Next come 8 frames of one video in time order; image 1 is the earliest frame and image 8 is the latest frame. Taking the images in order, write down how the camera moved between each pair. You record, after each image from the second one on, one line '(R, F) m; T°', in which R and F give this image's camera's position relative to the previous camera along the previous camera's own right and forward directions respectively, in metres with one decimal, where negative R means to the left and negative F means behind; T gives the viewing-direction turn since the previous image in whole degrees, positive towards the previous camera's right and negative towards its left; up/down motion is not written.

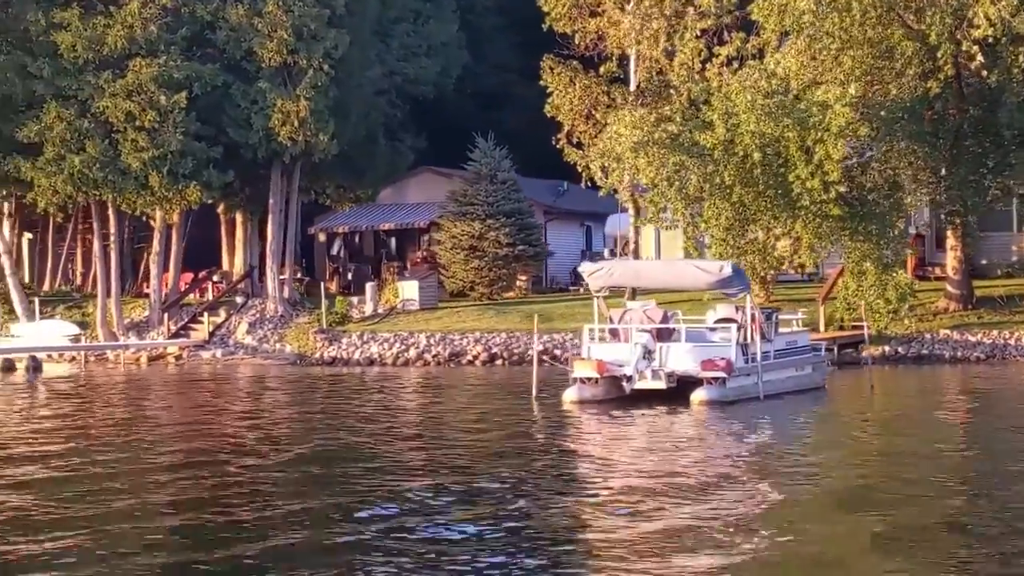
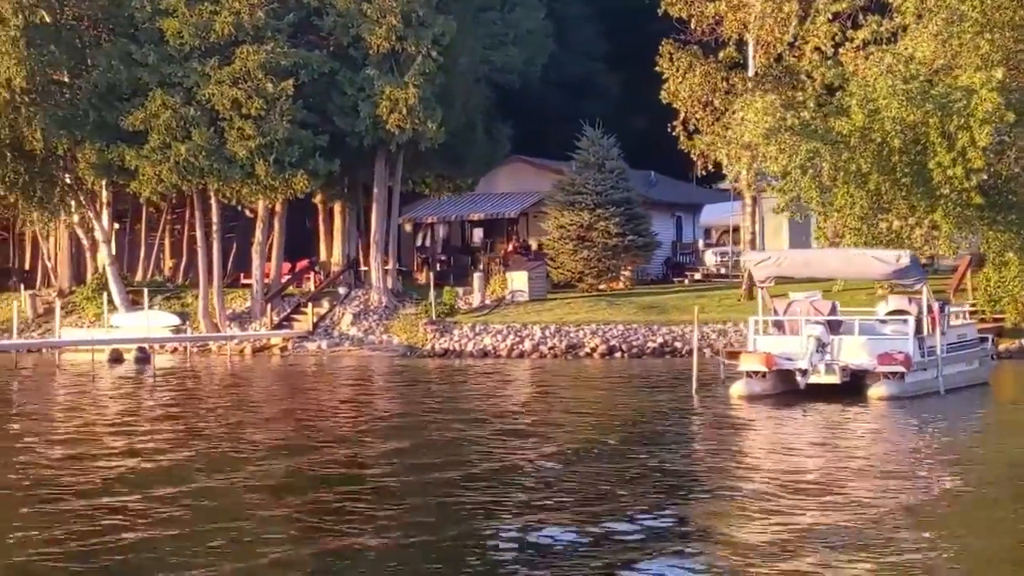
(-1.5, +0.7) m; -2°
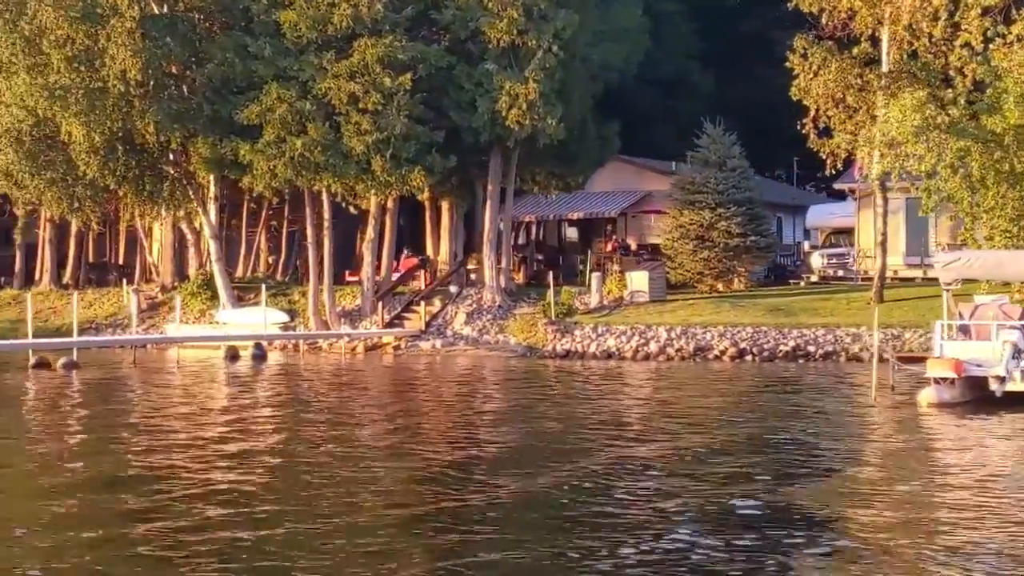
(-1.6, +0.8) m; -2°
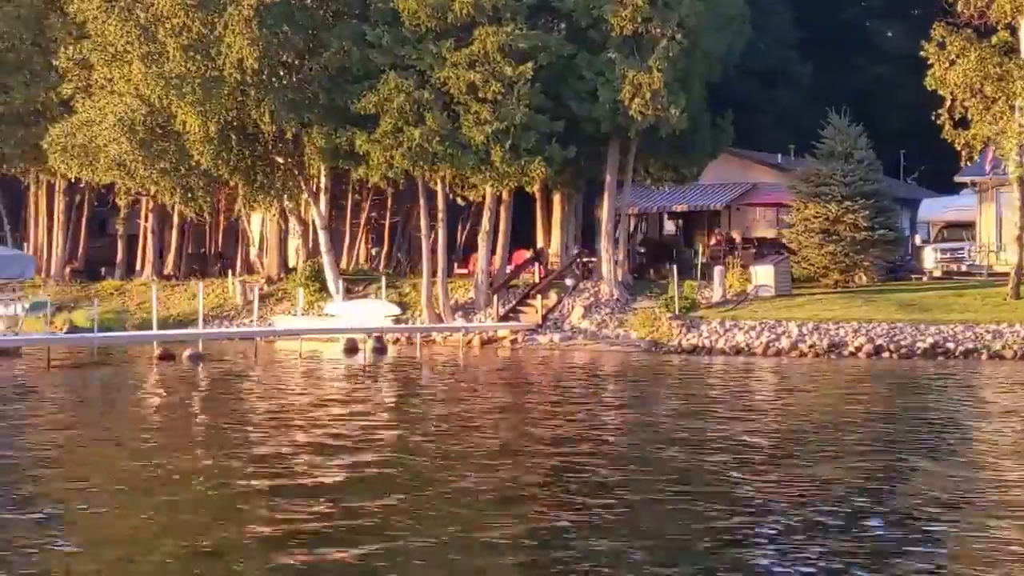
(-1.4, +0.7) m; -2°
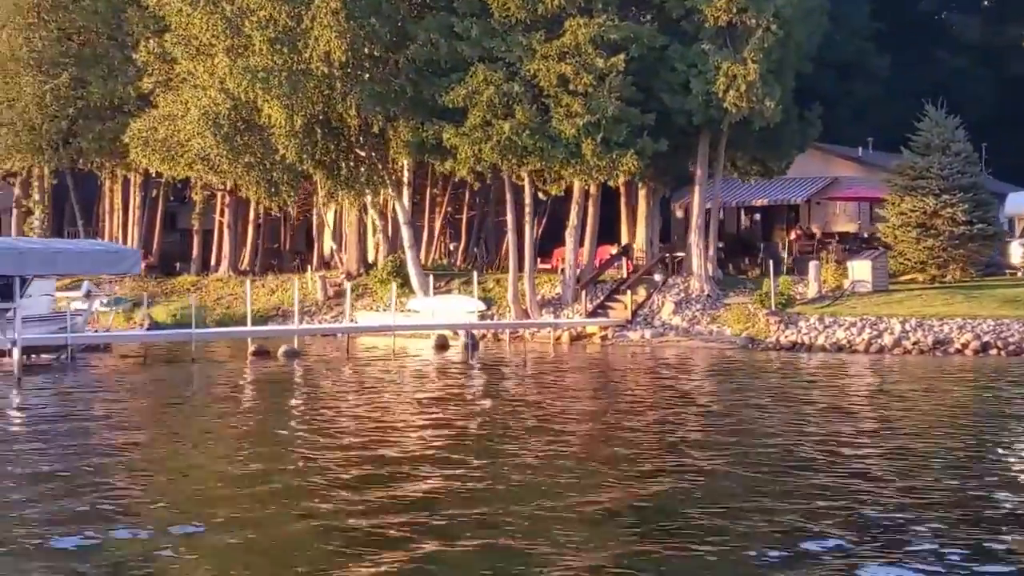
(-1.1, +0.5) m; -1°
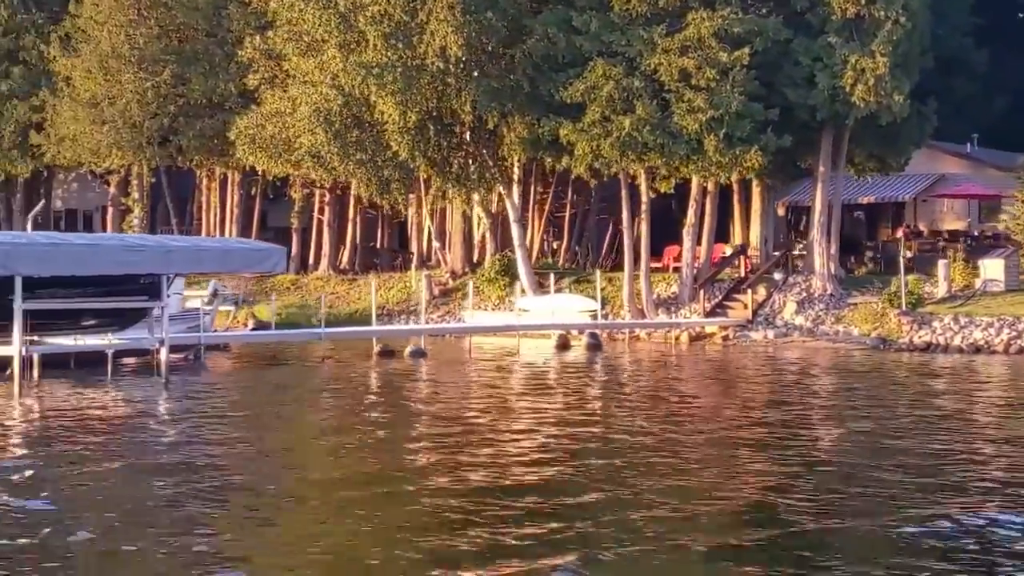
(-1.5, +0.7) m; -2°
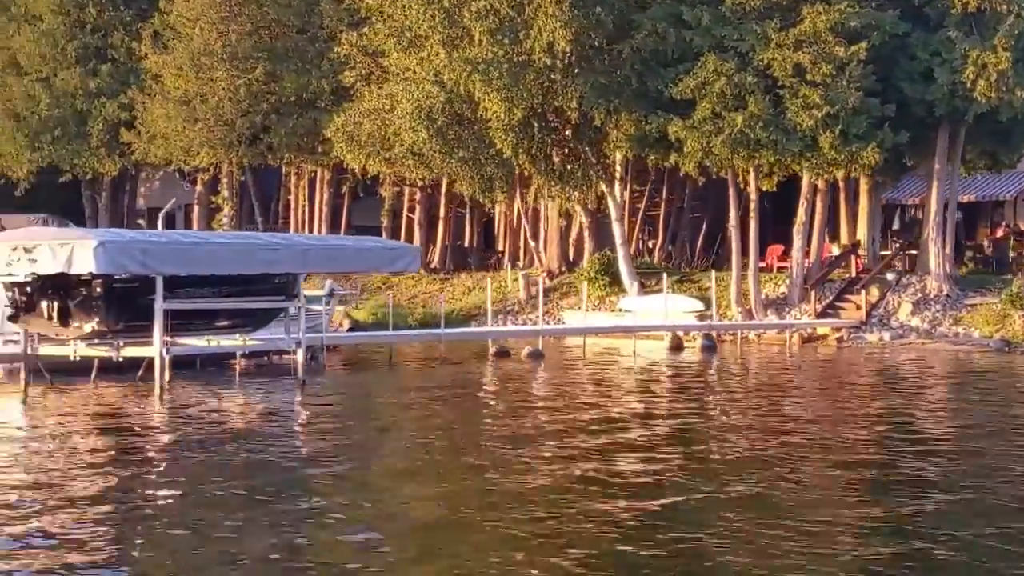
(-1.3, +0.7) m; -2°
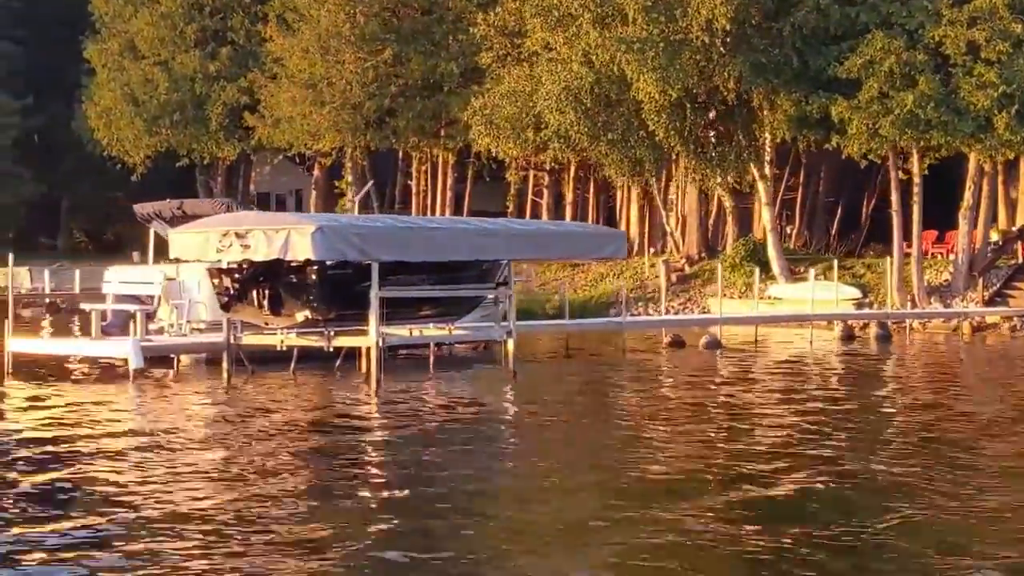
(-2.1, +1.1) m; -2°
